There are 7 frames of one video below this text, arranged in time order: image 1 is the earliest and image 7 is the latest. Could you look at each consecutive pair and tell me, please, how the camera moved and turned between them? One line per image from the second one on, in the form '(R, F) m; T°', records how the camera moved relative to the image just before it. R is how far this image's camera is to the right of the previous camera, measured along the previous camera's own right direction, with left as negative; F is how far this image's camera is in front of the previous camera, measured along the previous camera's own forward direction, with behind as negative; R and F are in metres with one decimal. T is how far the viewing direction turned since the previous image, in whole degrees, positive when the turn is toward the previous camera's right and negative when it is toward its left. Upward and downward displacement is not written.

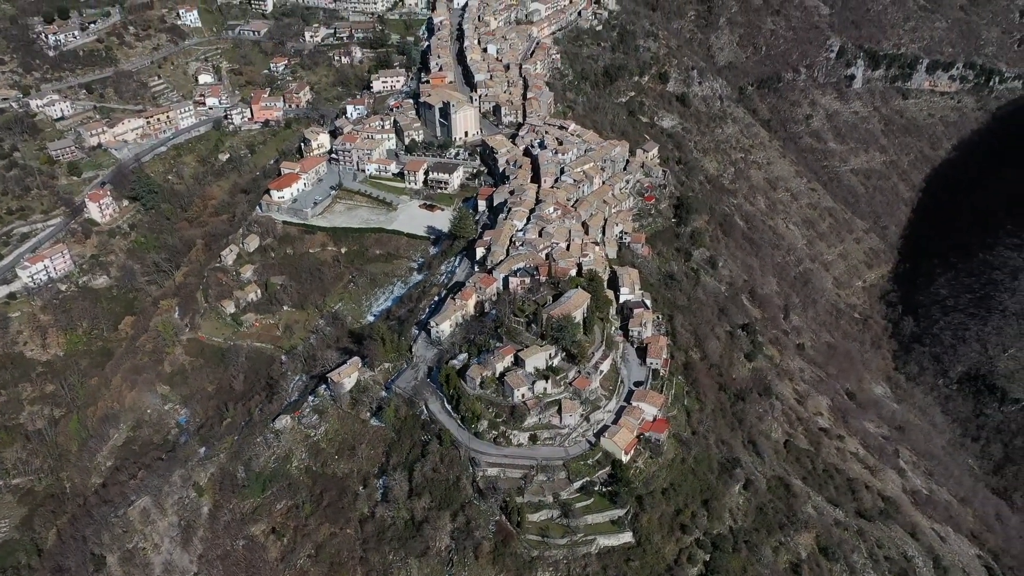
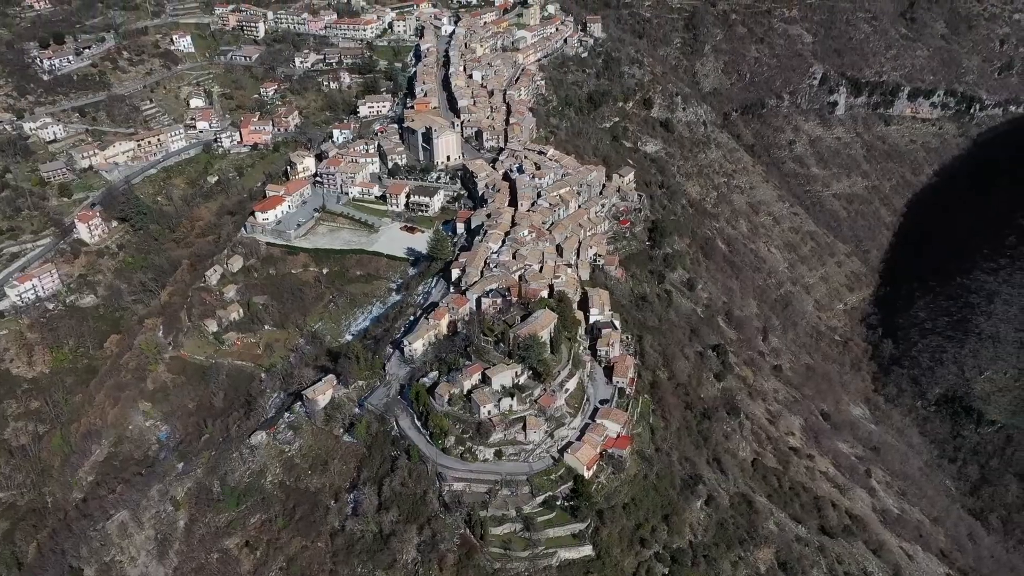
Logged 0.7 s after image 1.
(+0.9, -0.8) m; 0°
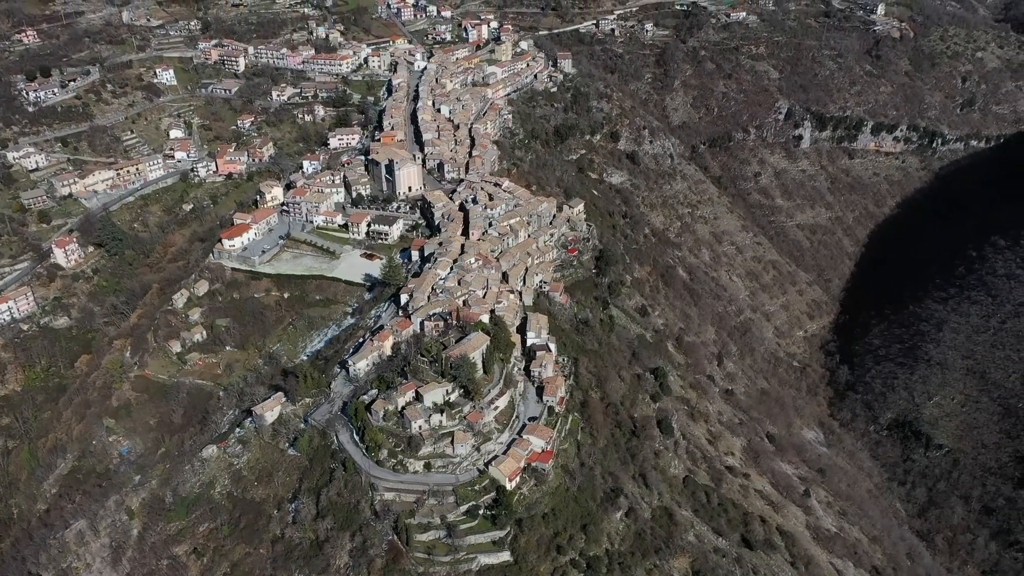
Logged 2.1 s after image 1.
(+2.0, -1.9) m; 0°
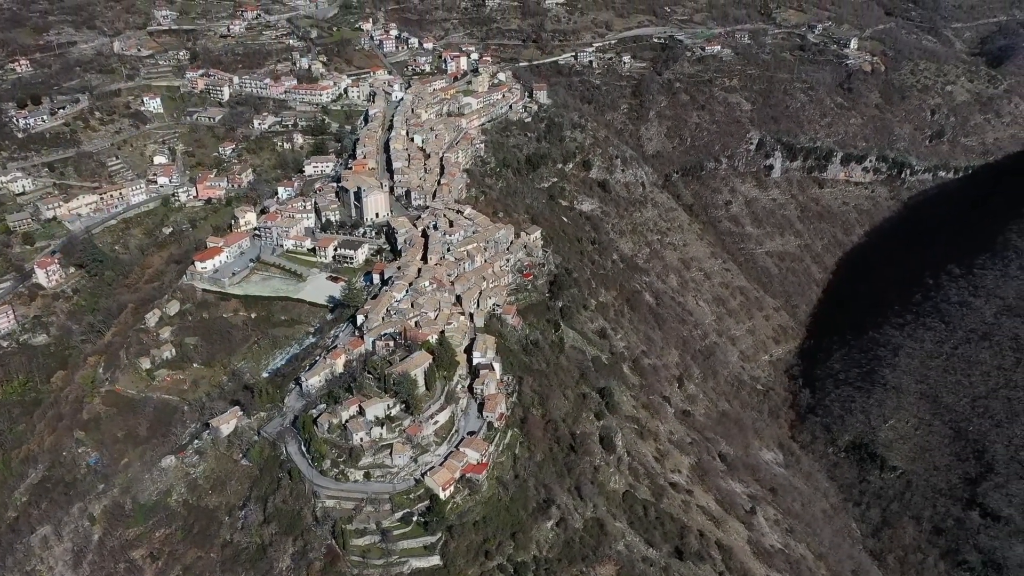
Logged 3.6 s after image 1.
(+2.1, -1.9) m; 0°
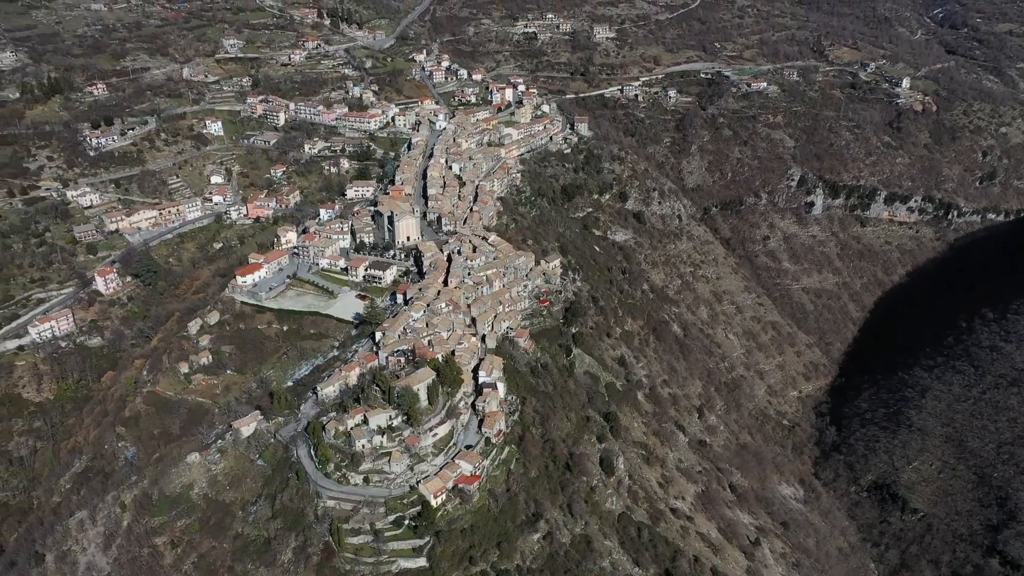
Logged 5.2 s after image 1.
(+2.3, -1.9) m; -4°
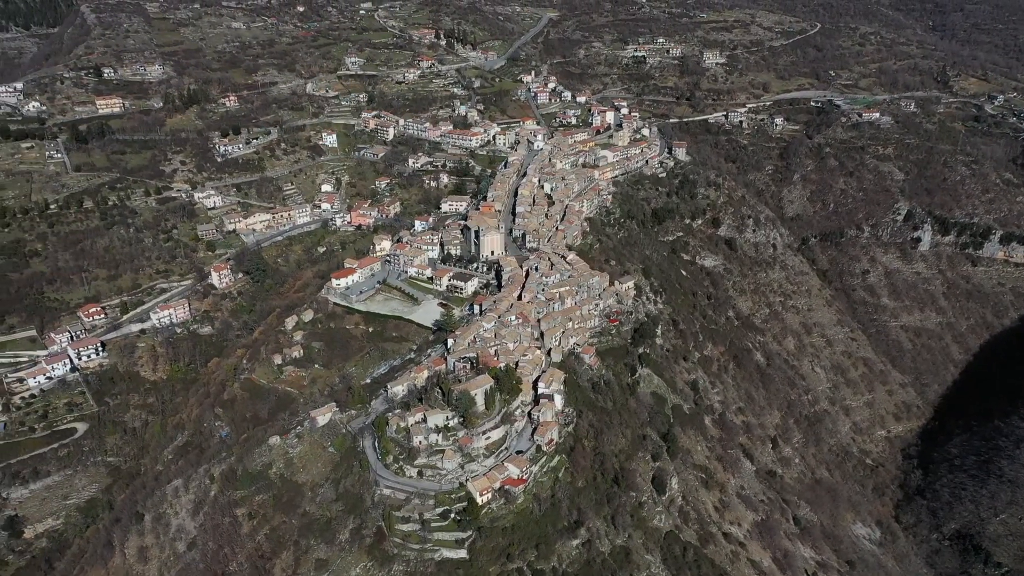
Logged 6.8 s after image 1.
(+2.2, -1.8) m; -8°
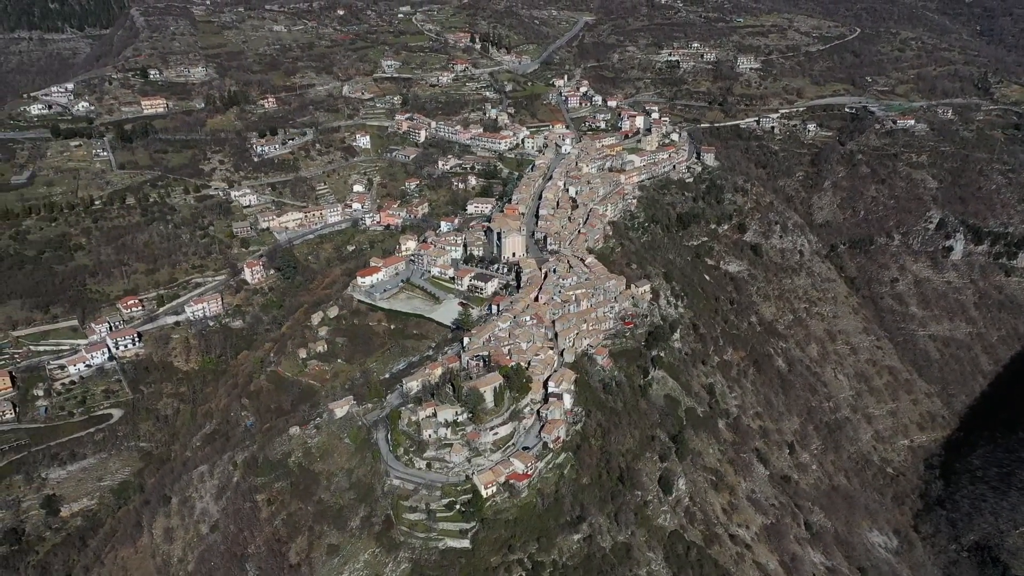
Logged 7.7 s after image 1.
(+1.3, -1.1) m; -3°
